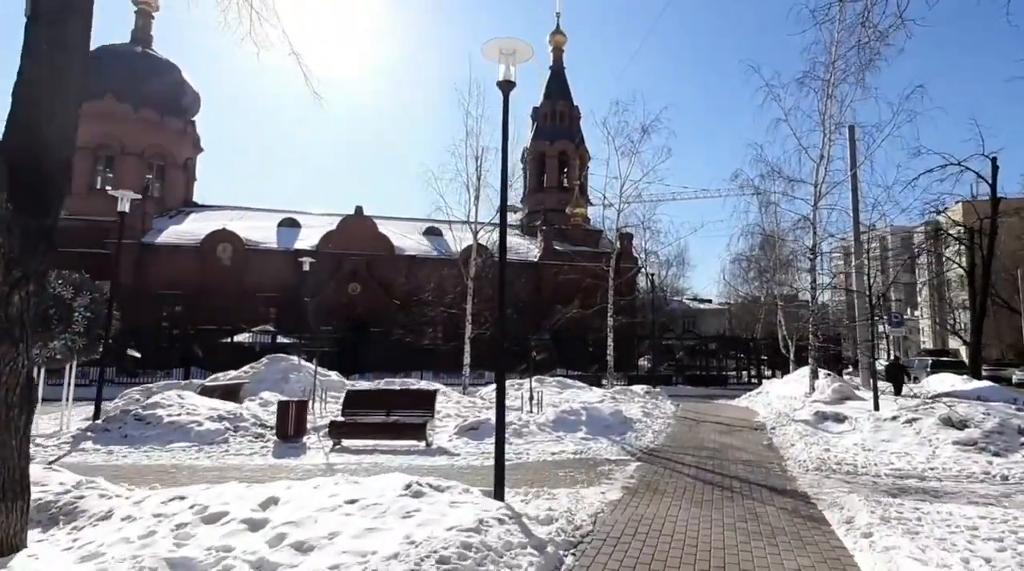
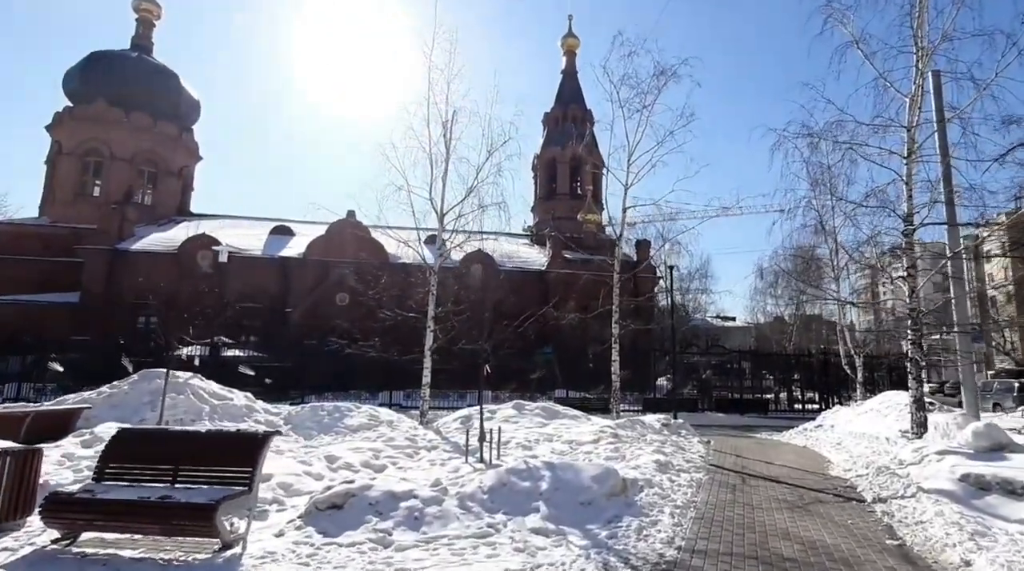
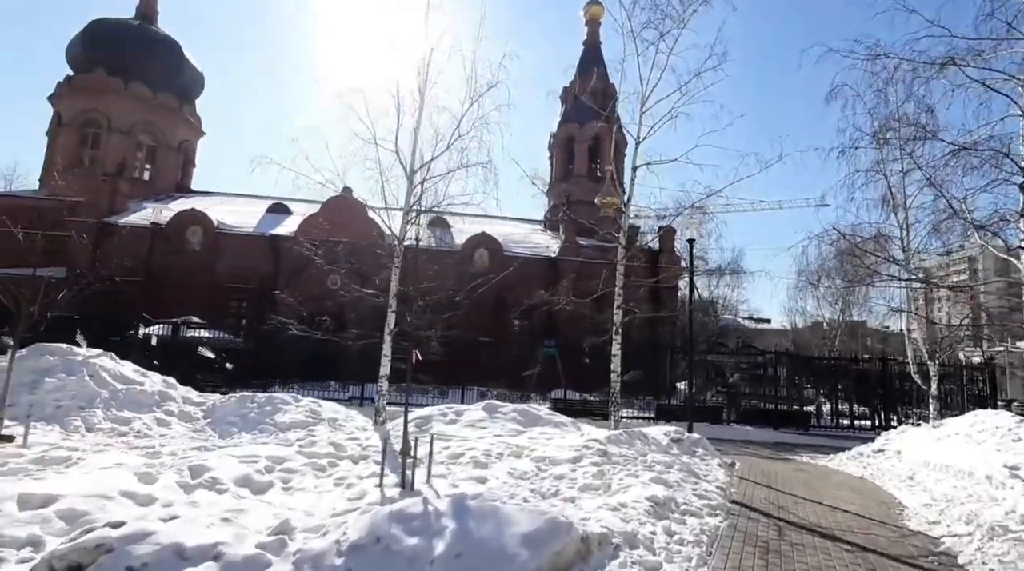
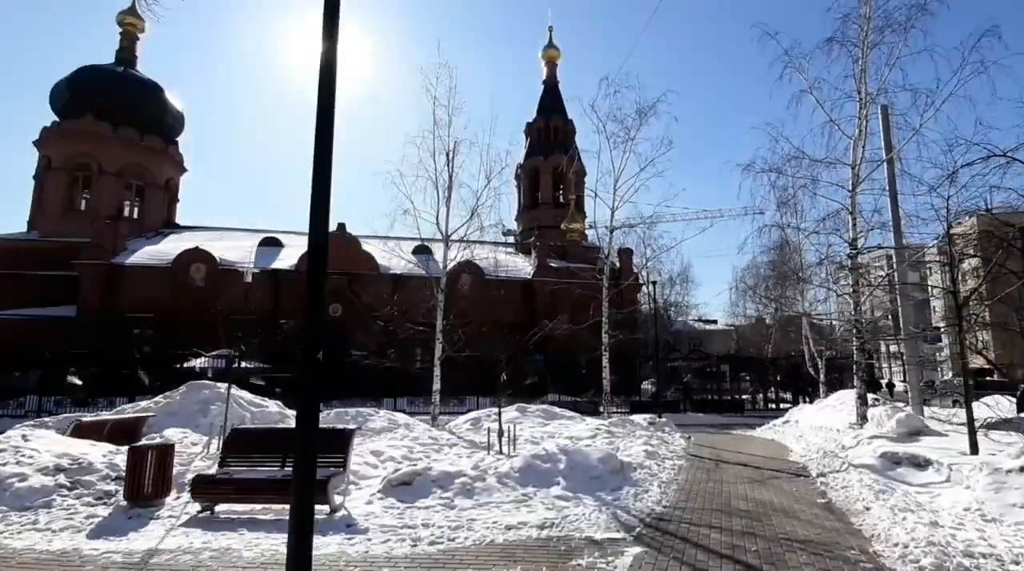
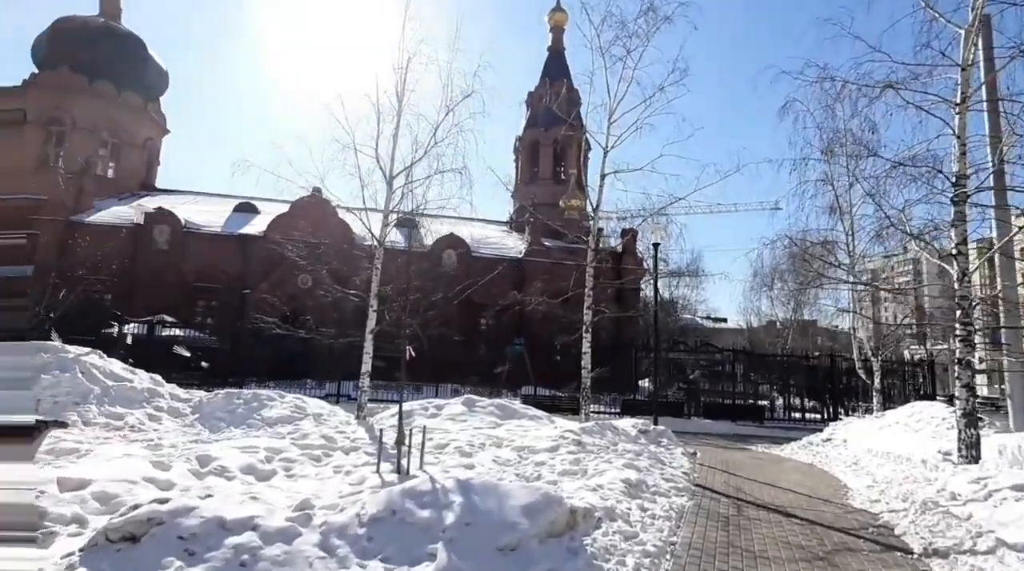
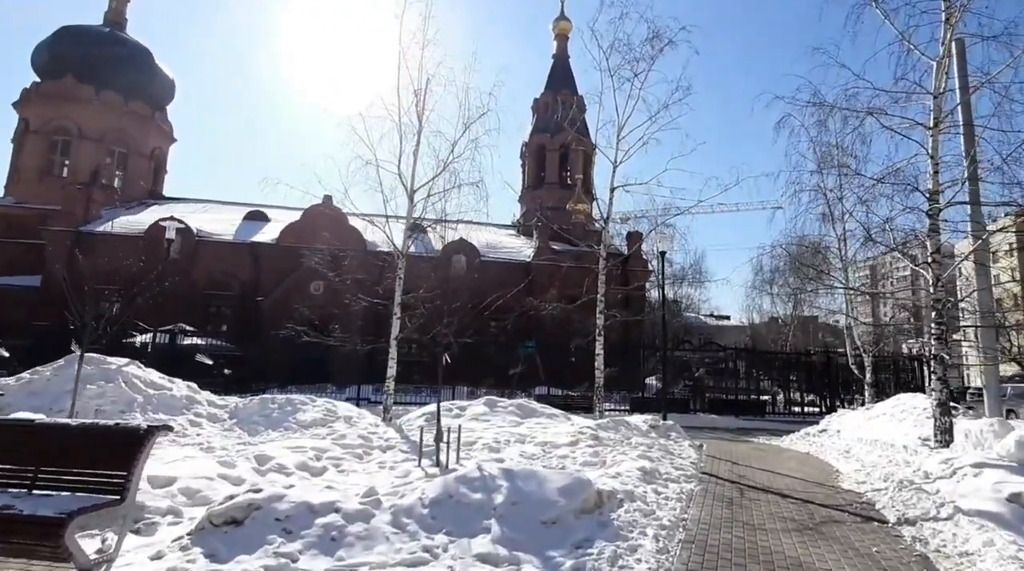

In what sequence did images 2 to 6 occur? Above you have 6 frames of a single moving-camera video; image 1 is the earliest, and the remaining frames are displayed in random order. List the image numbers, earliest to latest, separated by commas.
4, 2, 6, 5, 3
